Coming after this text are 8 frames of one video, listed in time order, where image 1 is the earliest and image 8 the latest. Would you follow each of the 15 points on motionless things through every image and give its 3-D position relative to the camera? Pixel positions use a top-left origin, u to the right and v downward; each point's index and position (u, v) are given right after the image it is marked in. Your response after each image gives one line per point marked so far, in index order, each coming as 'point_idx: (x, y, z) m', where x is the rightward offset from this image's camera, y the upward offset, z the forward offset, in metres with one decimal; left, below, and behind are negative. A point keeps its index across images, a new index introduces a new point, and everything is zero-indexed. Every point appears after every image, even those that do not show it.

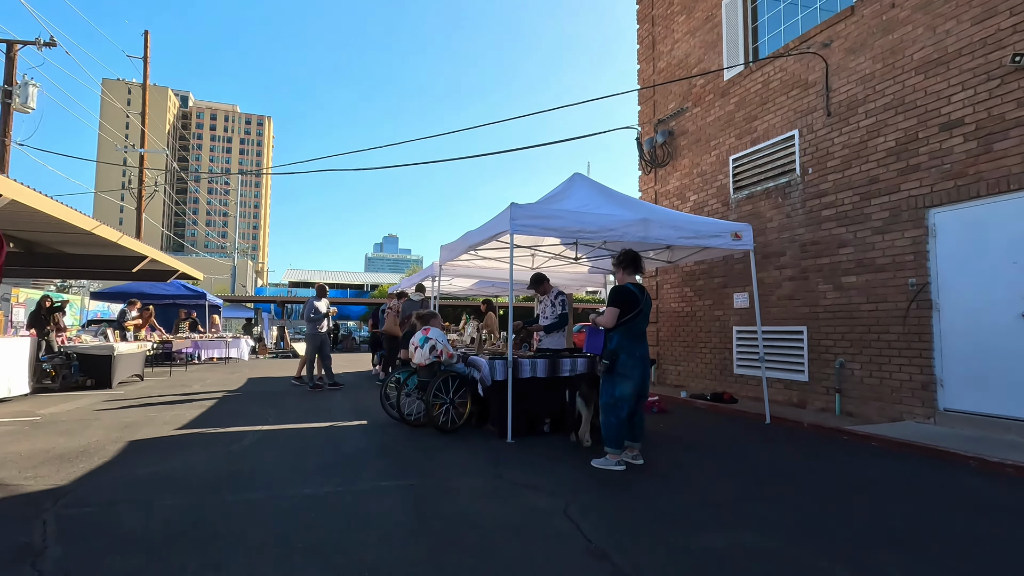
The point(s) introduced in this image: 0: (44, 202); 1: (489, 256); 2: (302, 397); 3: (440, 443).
0: (-7.0, +1.3, +8.0) m
1: (-0.4, +0.6, +9.1) m
2: (-3.4, -1.7, +8.6) m
3: (-0.8, -1.7, +5.7) m
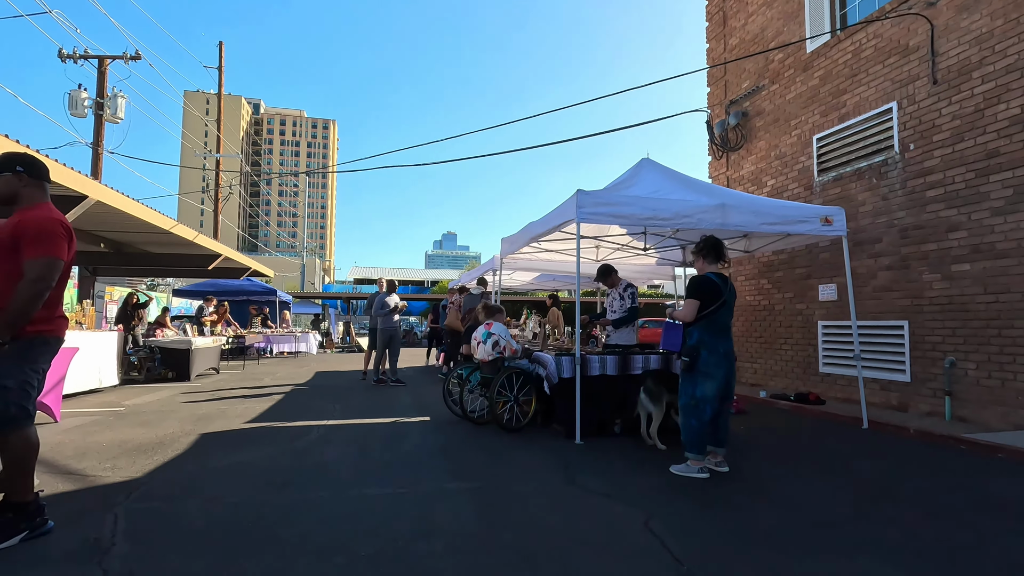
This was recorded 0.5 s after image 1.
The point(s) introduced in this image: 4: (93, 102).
0: (-6.0, +1.3, +8.4) m
1: (+0.7, +0.7, +8.8) m
2: (-2.3, -1.7, +8.6) m
3: (-0.1, -1.6, +5.5) m
4: (-15.3, +6.8, +19.6) m
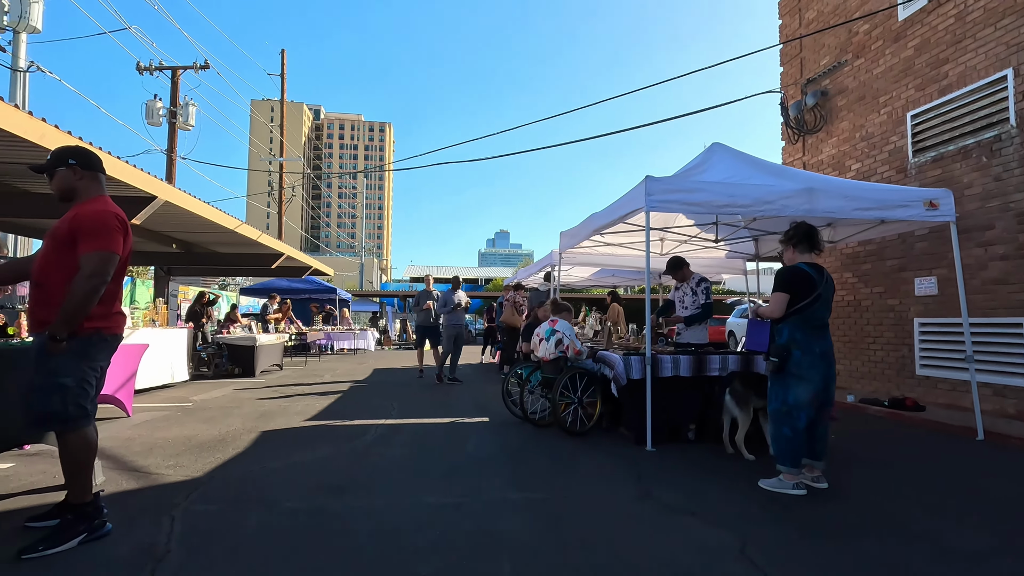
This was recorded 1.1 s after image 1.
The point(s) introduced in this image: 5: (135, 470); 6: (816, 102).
0: (-5.1, +1.4, +8.7) m
1: (+1.6, +0.7, +8.4) m
2: (-1.4, -1.6, +8.5) m
3: (+0.5, -1.5, +5.2) m
4: (-13.3, +6.8, +20.7) m
5: (-2.9, -1.4, +4.1) m
6: (+5.3, +3.2, +9.3) m
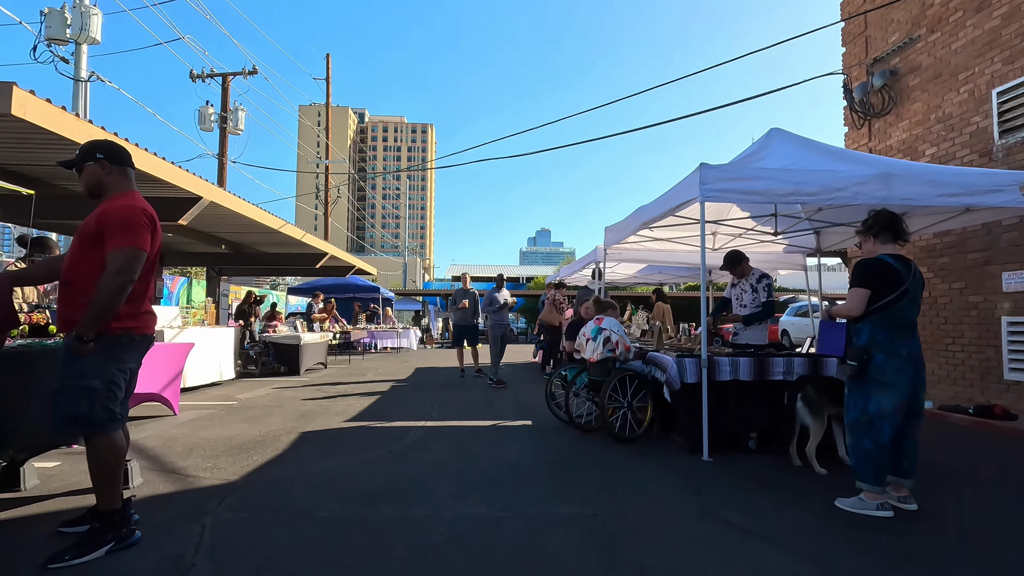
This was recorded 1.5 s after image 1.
0: (-4.4, +1.4, +8.7) m
1: (+2.2, +0.8, +8.0) m
2: (-0.7, -1.6, +8.3) m
3: (+0.9, -1.5, +4.8) m
4: (-11.7, +6.8, +21.4) m
5: (-2.5, -1.4, +4.0) m
6: (+6.0, +3.3, +8.6) m
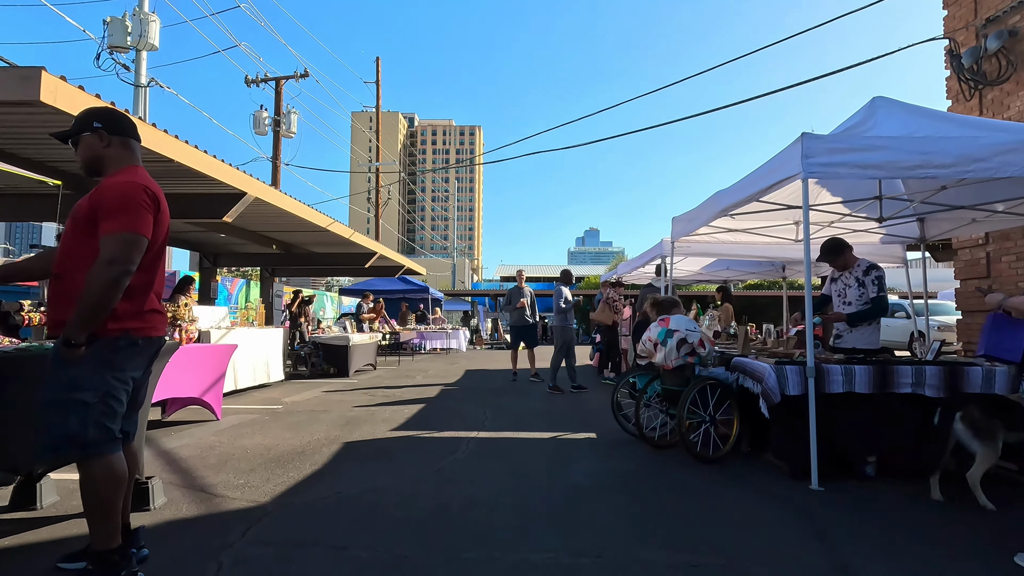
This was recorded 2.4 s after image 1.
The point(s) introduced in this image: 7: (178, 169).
0: (-3.6, +1.4, +8.5) m
1: (+3.0, +0.8, +7.1) m
2: (+0.1, -1.5, +7.7) m
3: (+1.5, -1.5, +4.1) m
4: (-9.7, +6.8, +21.7) m
5: (-2.1, -1.4, +3.6) m
6: (+6.8, +3.4, +7.4) m
7: (-4.1, +1.5, +6.6) m
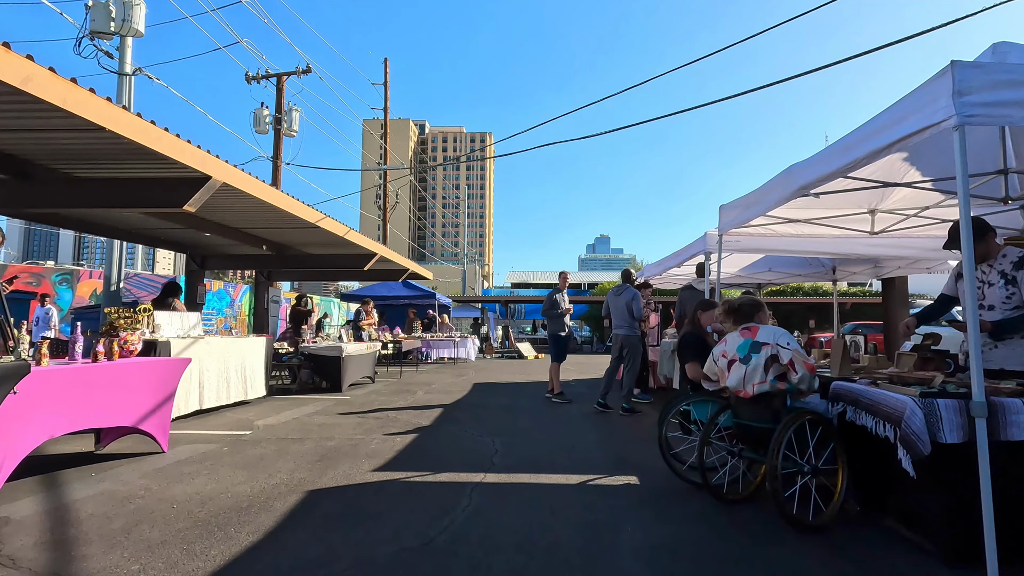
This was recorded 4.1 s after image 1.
0: (-3.4, +1.3, +7.3) m
1: (+3.2, +0.8, +5.8) m
2: (+0.3, -1.6, +6.4) m
3: (+1.6, -1.5, +2.8) m
4: (-9.3, +6.6, +20.8) m
5: (-2.0, -1.3, +2.4) m
6: (+6.9, +3.3, +6.1) m
7: (-4.0, +1.4, +5.5) m
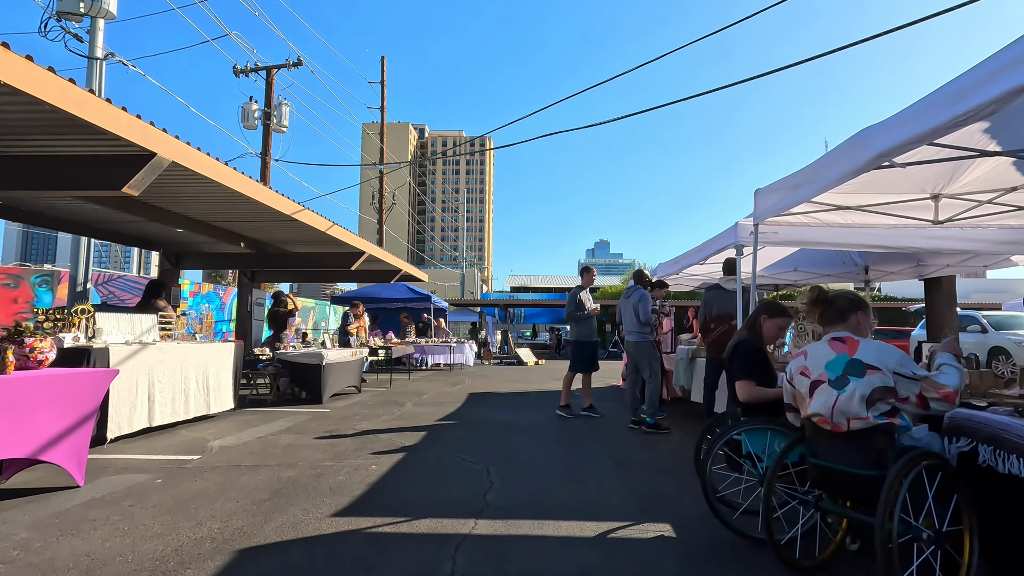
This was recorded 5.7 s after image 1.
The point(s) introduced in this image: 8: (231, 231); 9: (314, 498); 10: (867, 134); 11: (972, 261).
0: (-3.4, +1.4, +6.4) m
1: (+3.2, +0.8, +4.9) m
2: (+0.2, -1.6, +5.5) m
3: (+1.6, -1.4, +1.9) m
4: (-9.3, +6.5, +19.9) m
5: (-2.0, -1.3, +1.4) m
6: (+6.9, +3.3, +5.2) m
7: (-4.0, +1.5, +4.6) m
8: (-5.4, +1.1, +10.2) m
9: (-1.4, -1.5, +3.8) m
10: (+2.4, +1.0, +3.6) m
11: (+5.8, +0.3, +6.8) m
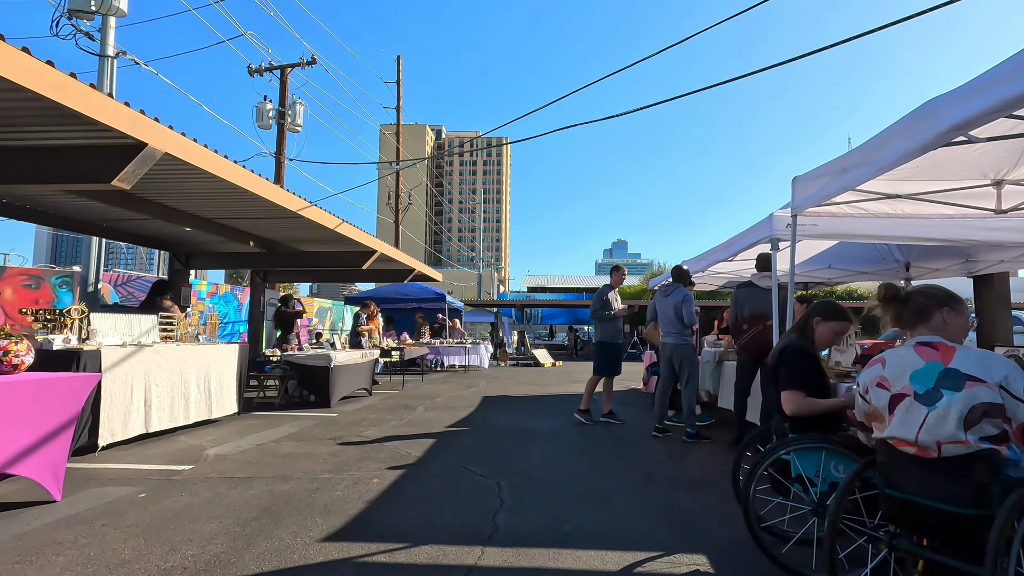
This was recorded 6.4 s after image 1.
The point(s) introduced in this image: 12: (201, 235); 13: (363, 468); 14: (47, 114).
0: (-3.2, +1.4, +6.1) m
1: (+3.3, +0.9, +4.4) m
2: (+0.4, -1.5, +5.1) m
3: (+1.6, -1.4, +1.4) m
4: (-8.7, +6.5, +19.7) m
5: (-2.0, -1.3, +1.1) m
6: (+7.1, +3.4, +4.6) m
7: (-3.9, +1.5, +4.3) m
8: (-5.1, +1.1, +10.0) m
9: (-1.3, -1.5, +3.5) m
10: (+2.5, +1.1, +3.1) m
11: (+6.0, +0.4, +6.2) m
12: (-5.9, +1.0, +10.1) m
13: (-1.3, -1.5, +4.7) m
14: (-3.9, +1.5, +4.5) m
